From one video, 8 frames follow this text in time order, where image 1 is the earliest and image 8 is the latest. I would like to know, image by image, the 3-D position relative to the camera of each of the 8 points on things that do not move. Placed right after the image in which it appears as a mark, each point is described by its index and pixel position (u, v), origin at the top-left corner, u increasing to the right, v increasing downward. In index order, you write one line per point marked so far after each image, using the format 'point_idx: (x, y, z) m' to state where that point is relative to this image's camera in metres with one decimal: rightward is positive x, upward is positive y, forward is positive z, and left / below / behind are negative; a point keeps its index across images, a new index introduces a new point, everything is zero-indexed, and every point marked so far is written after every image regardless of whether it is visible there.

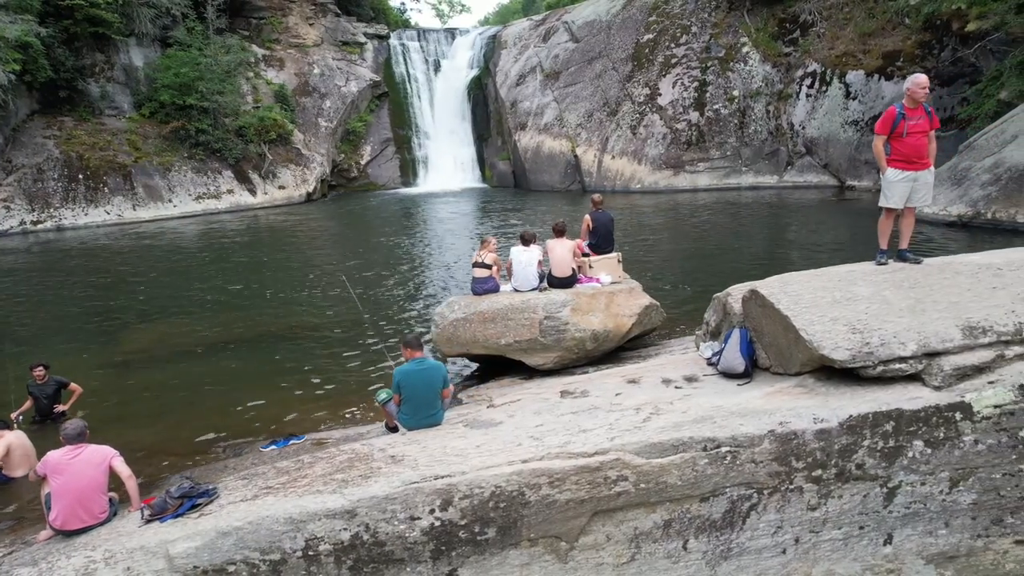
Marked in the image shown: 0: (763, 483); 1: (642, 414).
0: (+1.7, -1.3, +4.1) m
1: (+0.9, -0.9, +4.6) m
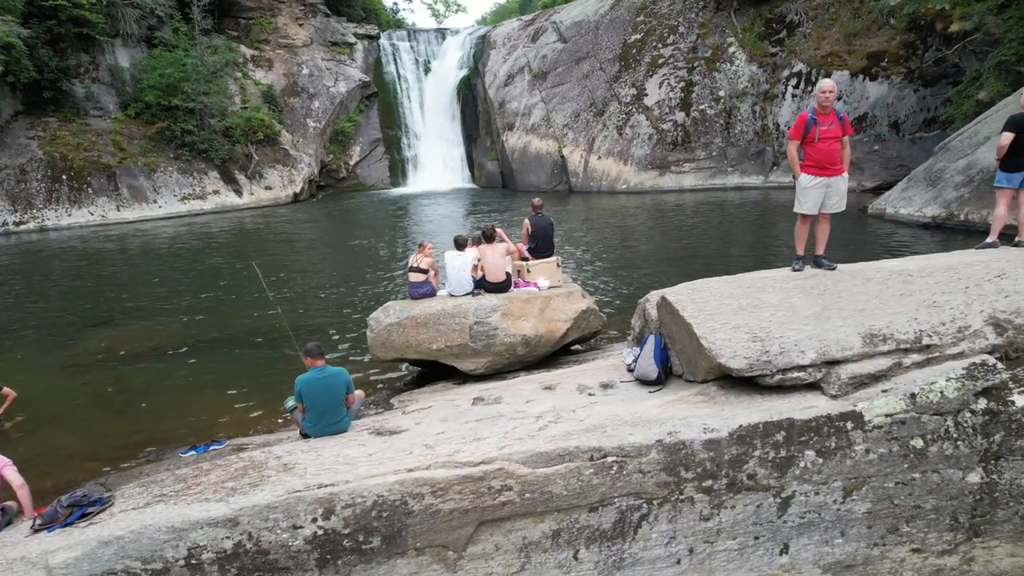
0: (+0.9, -1.4, +4.1) m
1: (+0.2, -1.0, +4.6) m
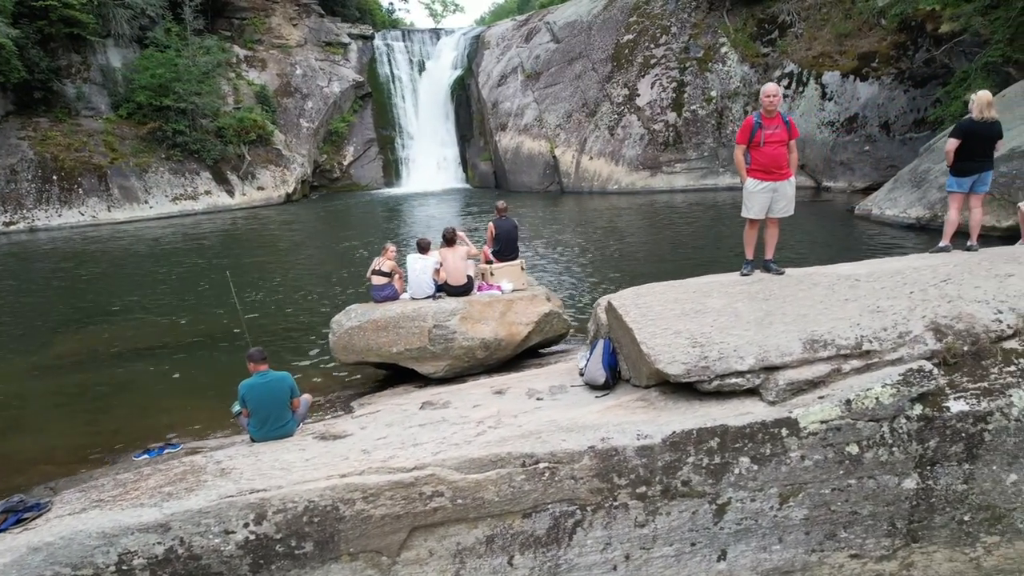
0: (+0.5, -1.4, +4.1) m
1: (-0.3, -1.0, +4.6) m
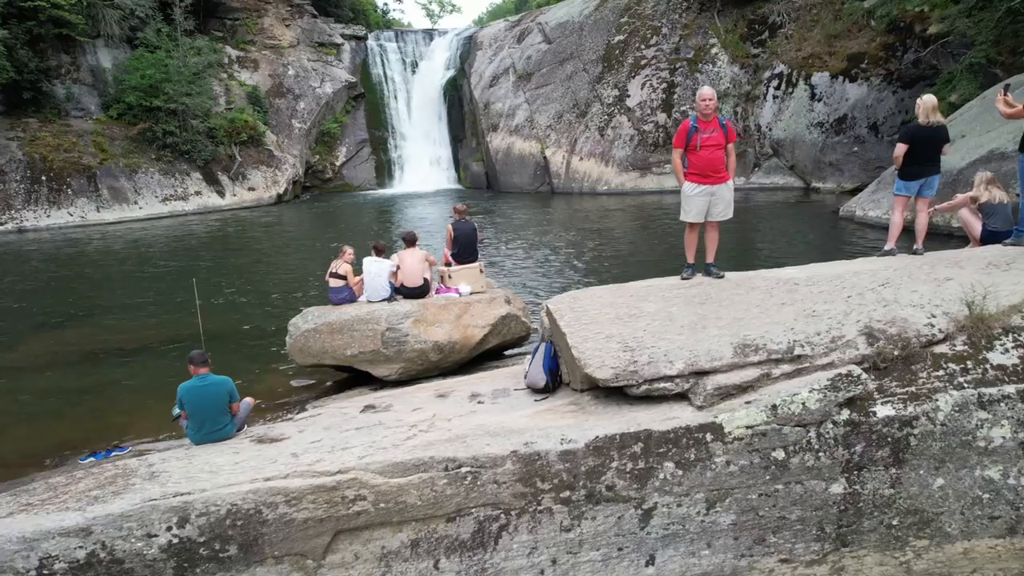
0: (0.0, -1.4, +4.1) m
1: (-0.8, -1.1, +4.6) m
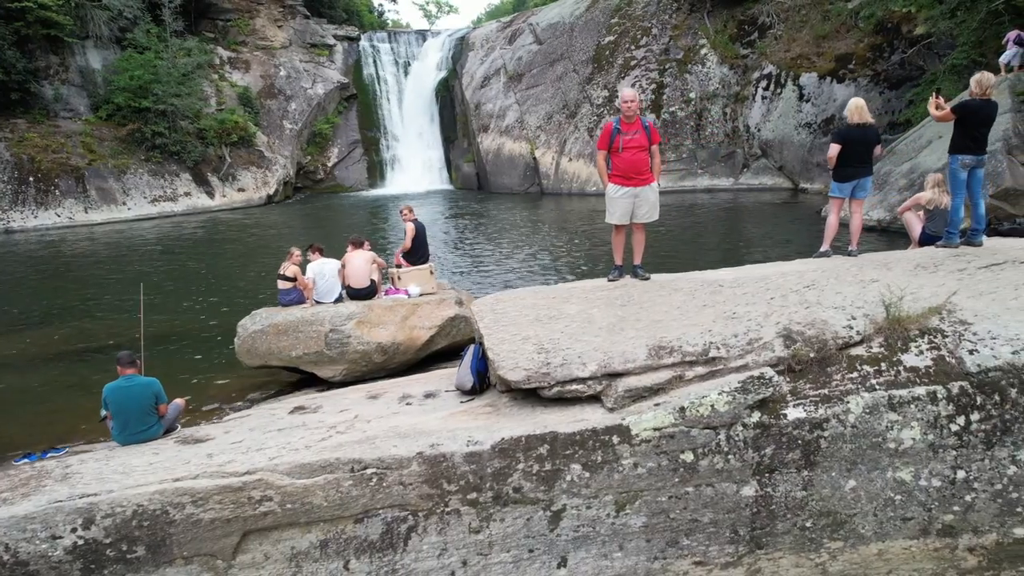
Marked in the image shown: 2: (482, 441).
0: (-0.6, -1.4, +4.1) m
1: (-1.4, -1.1, +4.6) m
2: (-0.2, -1.0, +4.2) m
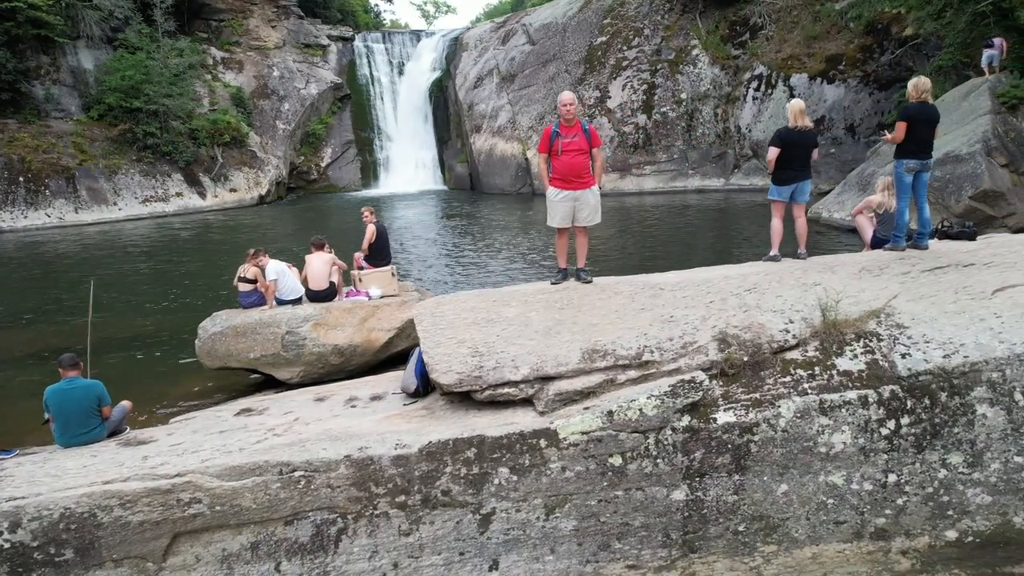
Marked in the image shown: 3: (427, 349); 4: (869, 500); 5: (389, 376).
0: (-1.1, -1.5, +4.1) m
1: (-1.9, -1.1, +4.6) m
2: (-0.7, -1.1, +4.2) m
3: (-0.6, -0.5, +4.6) m
4: (+2.5, -1.5, +4.3) m
5: (-1.2, -0.9, +5.9) m
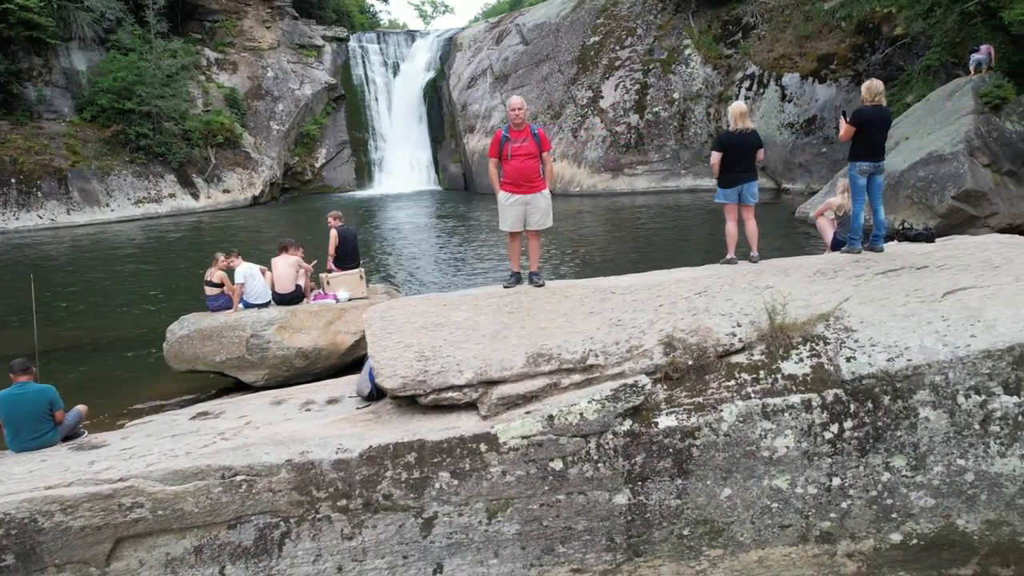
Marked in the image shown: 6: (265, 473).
0: (-1.5, -1.5, +4.1) m
1: (-2.3, -1.1, +4.6) m
2: (-1.1, -1.1, +4.2) m
3: (-1.0, -0.5, +4.6) m
4: (+2.1, -1.5, +4.3) m
5: (-1.6, -0.9, +5.9) m
6: (-1.6, -1.2, +4.1) m
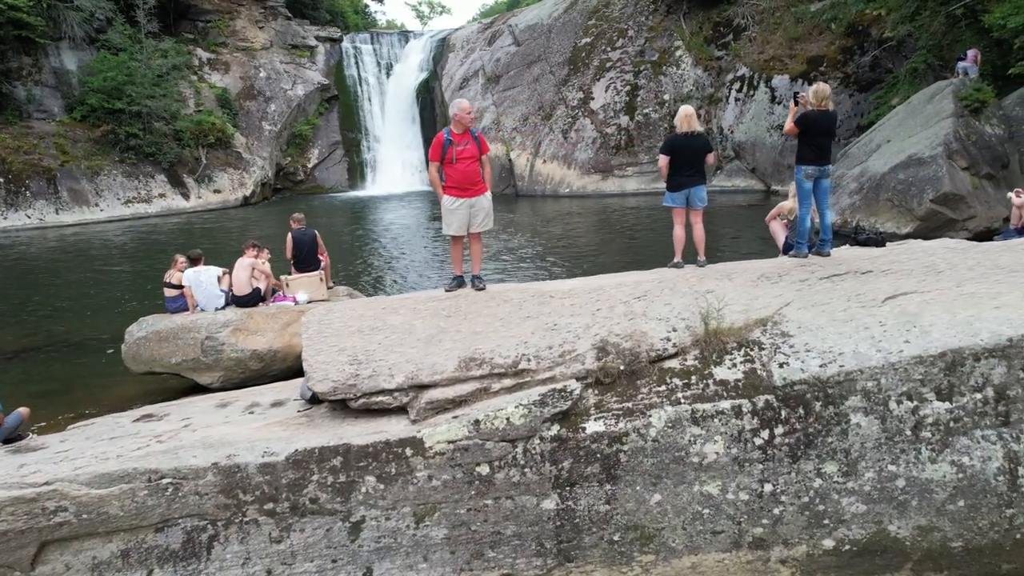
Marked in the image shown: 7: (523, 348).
0: (-2.0, -1.5, +4.1) m
1: (-2.7, -1.2, +4.6) m
2: (-1.5, -1.1, +4.2) m
3: (-1.5, -0.5, +4.6) m
4: (+1.6, -1.5, +4.3) m
5: (-2.0, -0.9, +5.9) m
6: (-2.1, -1.3, +4.1) m
7: (+0.1, -0.4, +4.5) m
